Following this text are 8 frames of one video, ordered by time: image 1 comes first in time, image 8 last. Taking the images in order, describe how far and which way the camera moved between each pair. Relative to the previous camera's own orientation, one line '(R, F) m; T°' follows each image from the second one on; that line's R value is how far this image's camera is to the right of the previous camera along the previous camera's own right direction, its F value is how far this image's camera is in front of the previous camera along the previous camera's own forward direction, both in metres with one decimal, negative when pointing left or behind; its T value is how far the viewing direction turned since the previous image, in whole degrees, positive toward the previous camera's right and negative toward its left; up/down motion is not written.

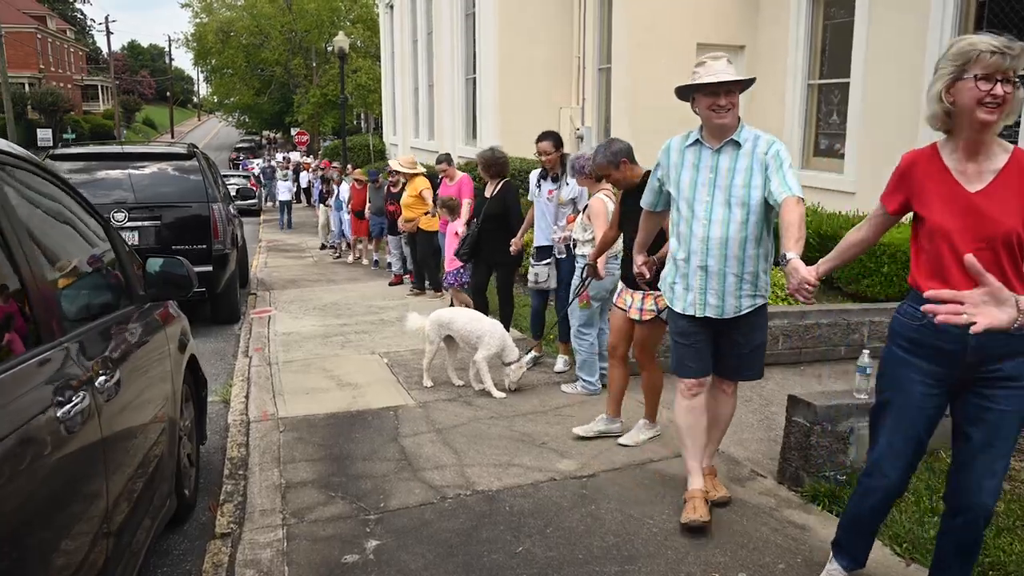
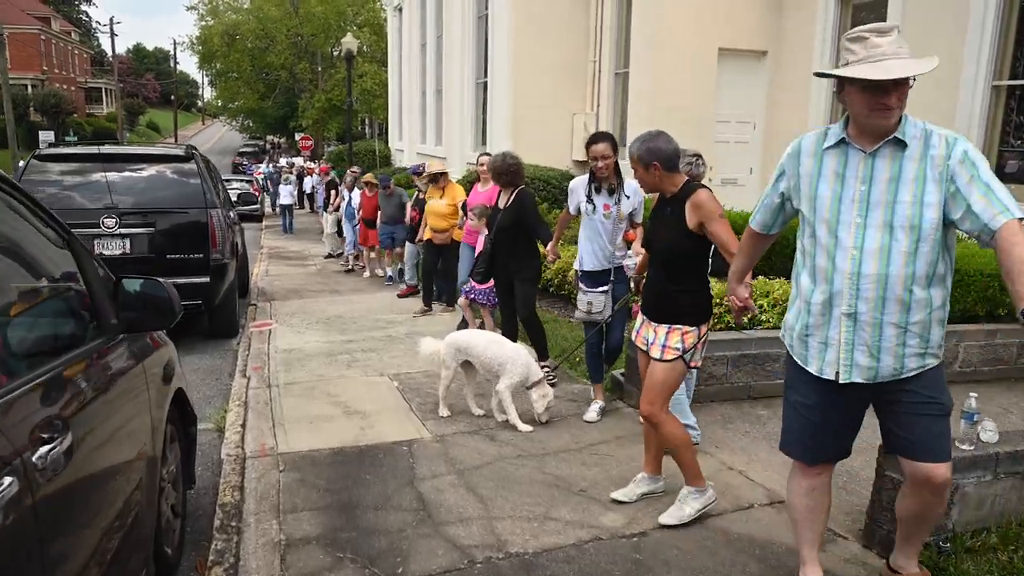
(-0.1, +0.6) m; 0°
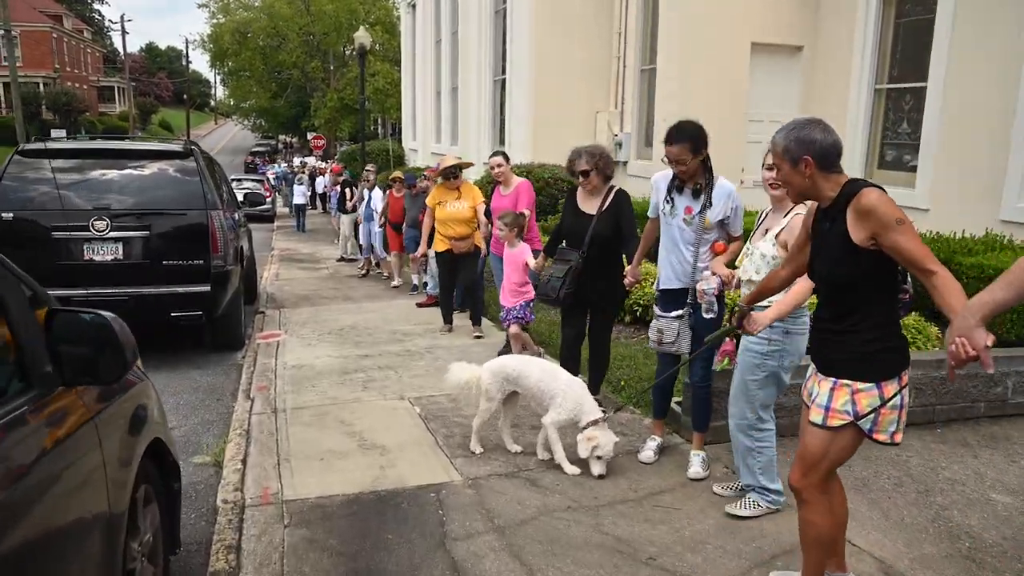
(-0.1, +0.7) m; 0°
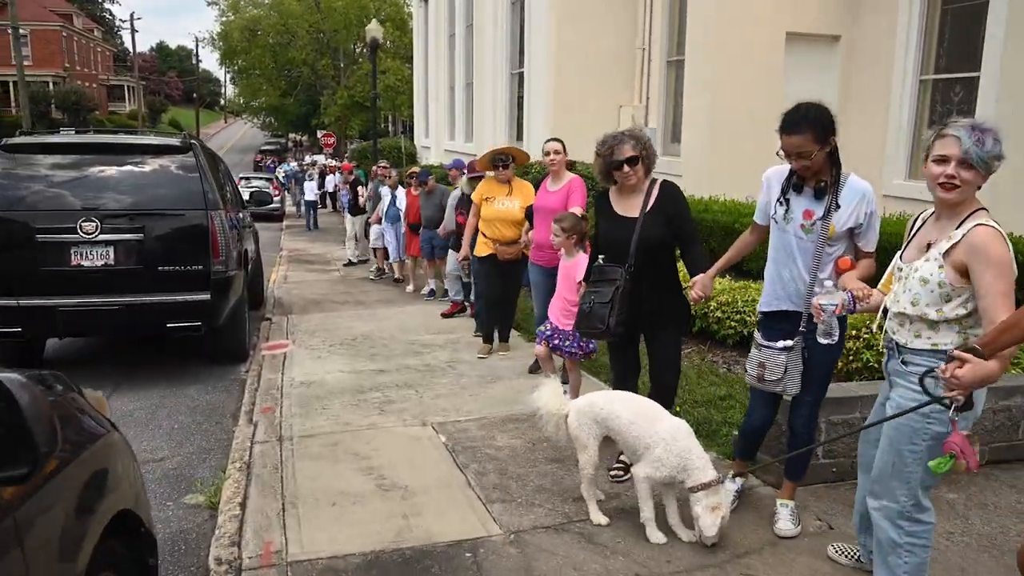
(-0.1, +0.7) m; 0°
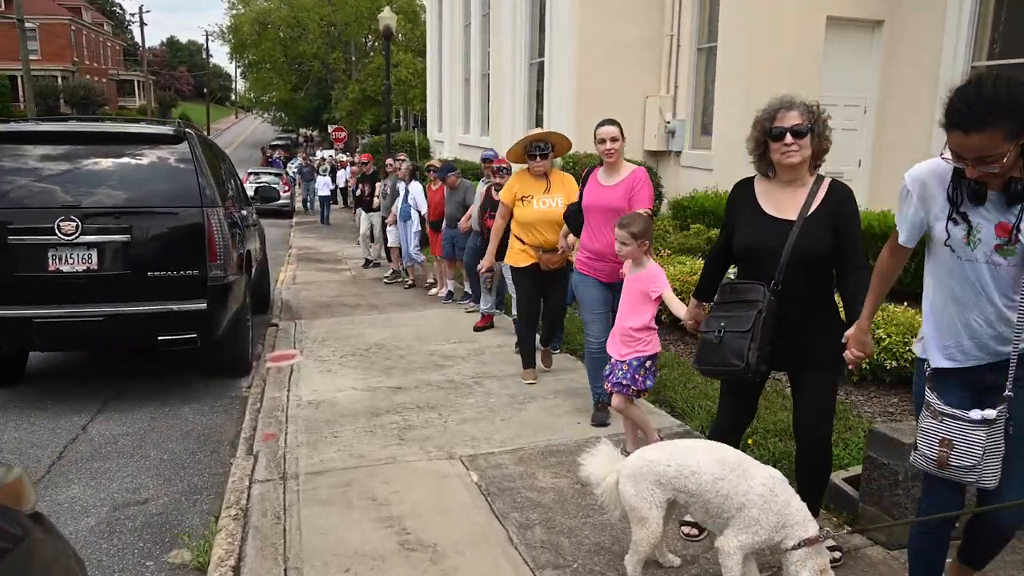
(-0.1, +0.7) m; 0°
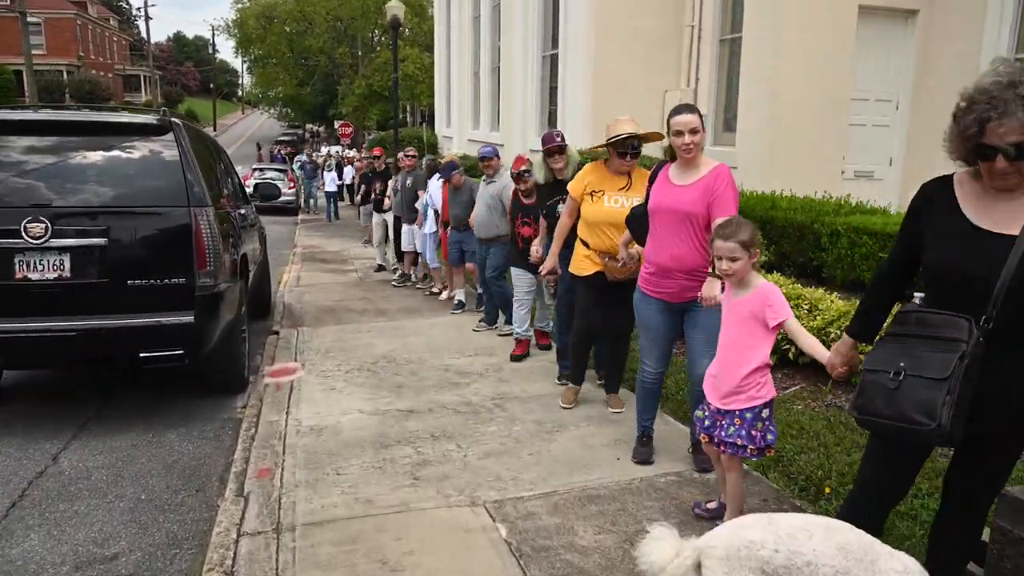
(-0.1, +0.6) m; 0°
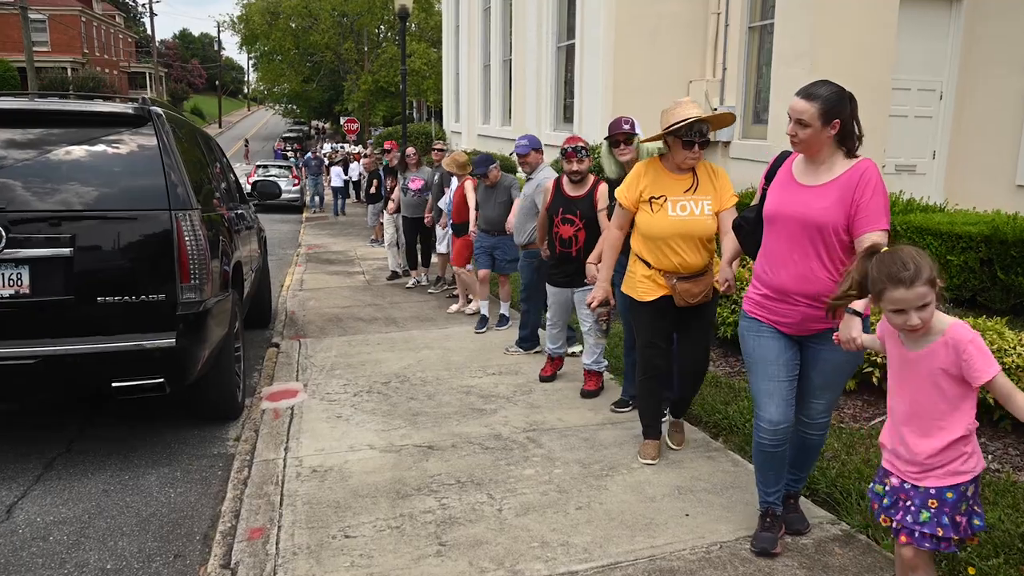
(-0.1, +0.8) m; 0°
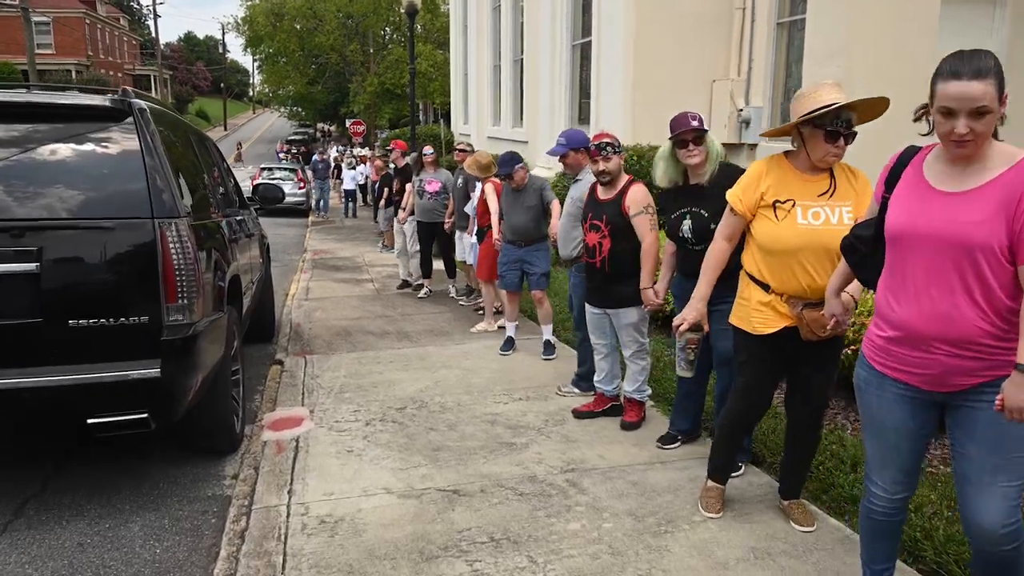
(-0.1, +0.6) m; 0°
